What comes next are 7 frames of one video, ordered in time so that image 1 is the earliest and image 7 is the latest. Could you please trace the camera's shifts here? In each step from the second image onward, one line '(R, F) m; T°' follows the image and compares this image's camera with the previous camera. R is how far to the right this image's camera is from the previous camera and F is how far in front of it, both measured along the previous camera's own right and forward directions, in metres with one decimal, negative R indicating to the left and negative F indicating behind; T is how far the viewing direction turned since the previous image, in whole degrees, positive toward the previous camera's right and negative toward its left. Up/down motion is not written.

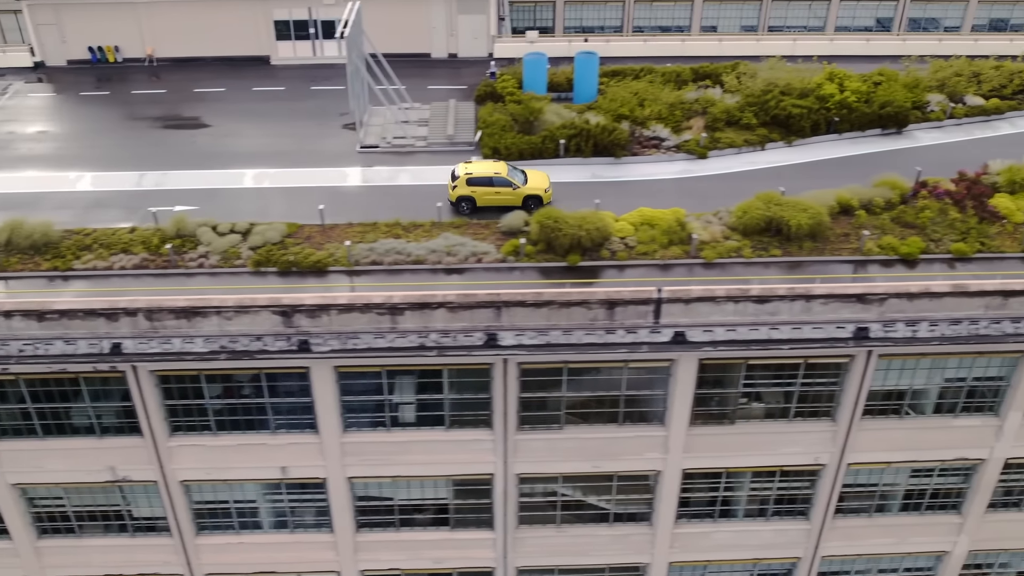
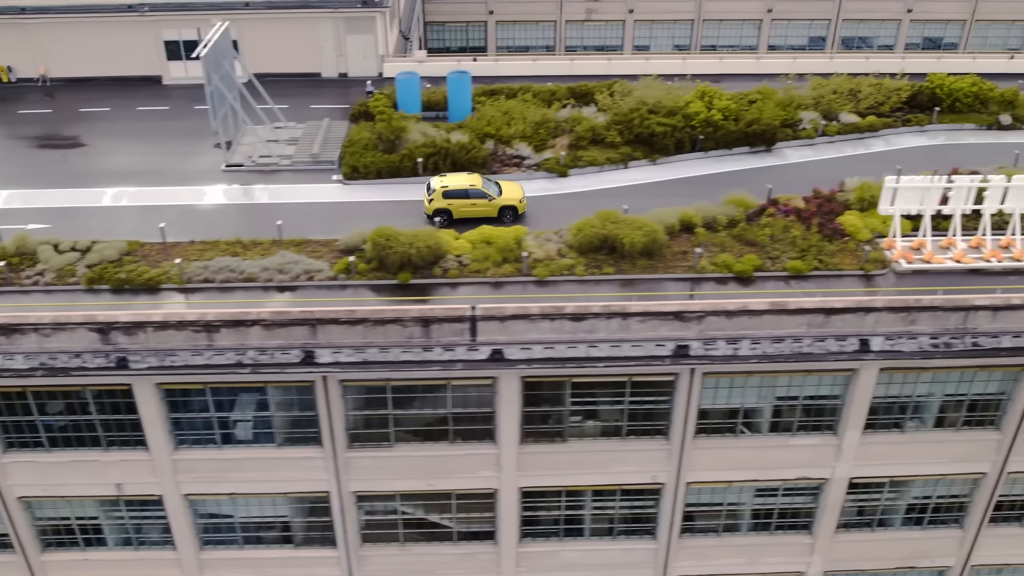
(+5.6, 0.0) m; -1°
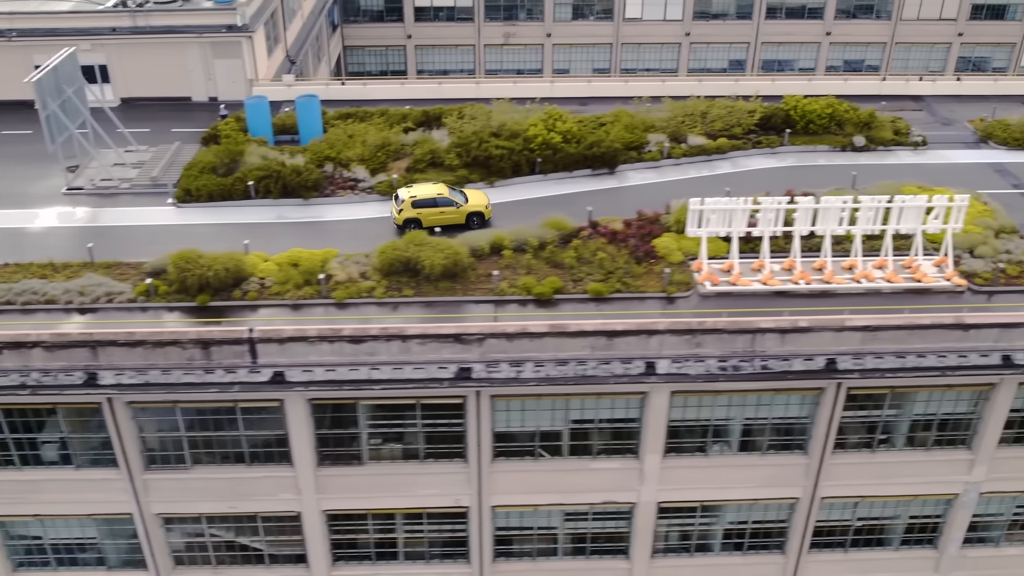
(+6.7, +0.1) m; -1°
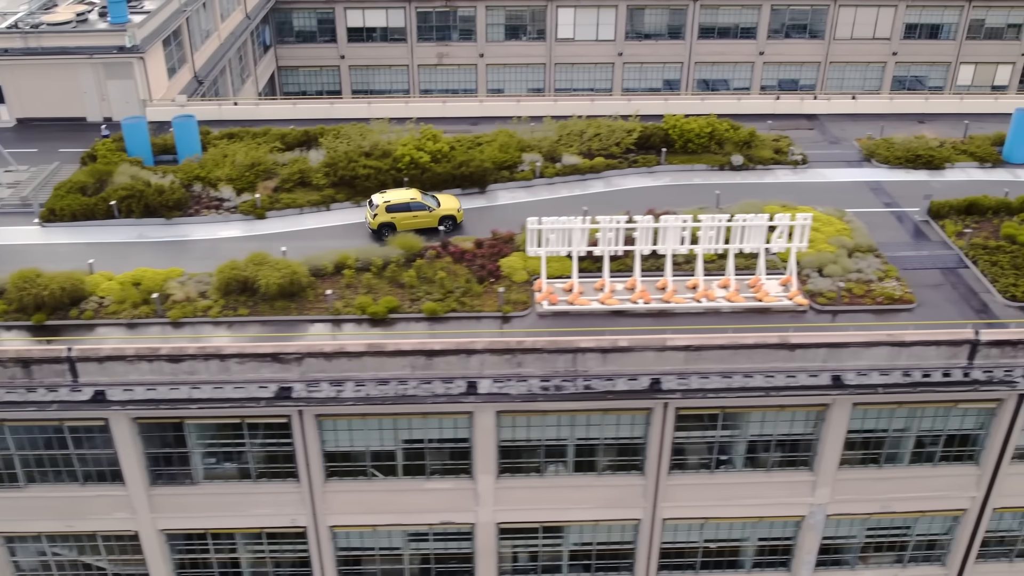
(+5.5, +0.1) m; -1°
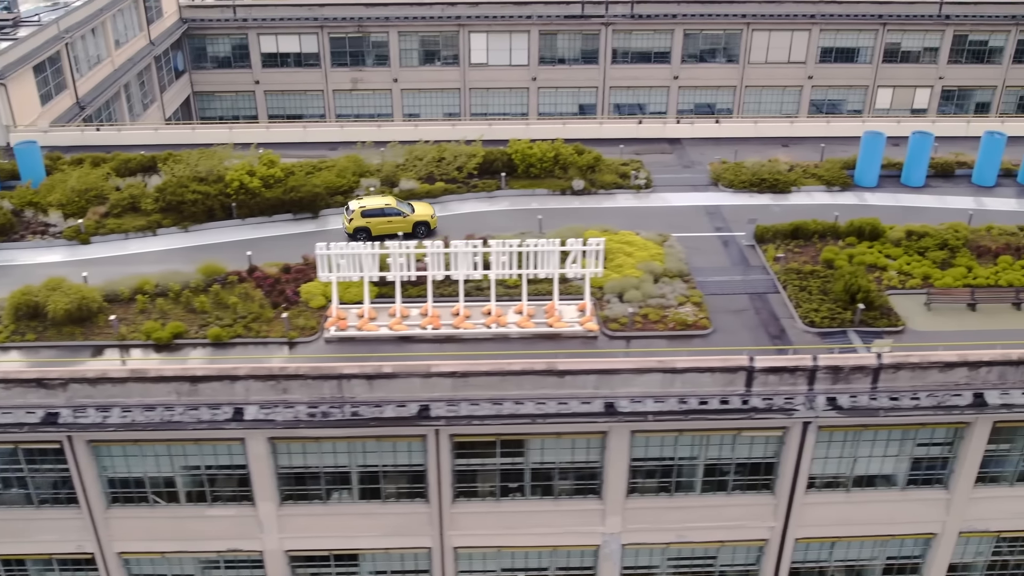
(+7.2, +0.3) m; -1°
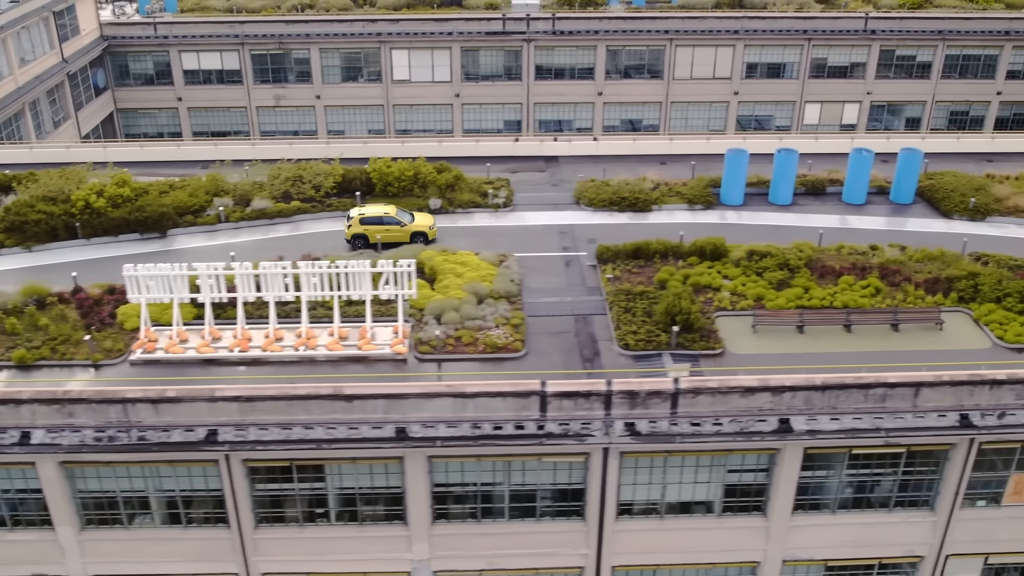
(+6.4, +0.6) m; -1°
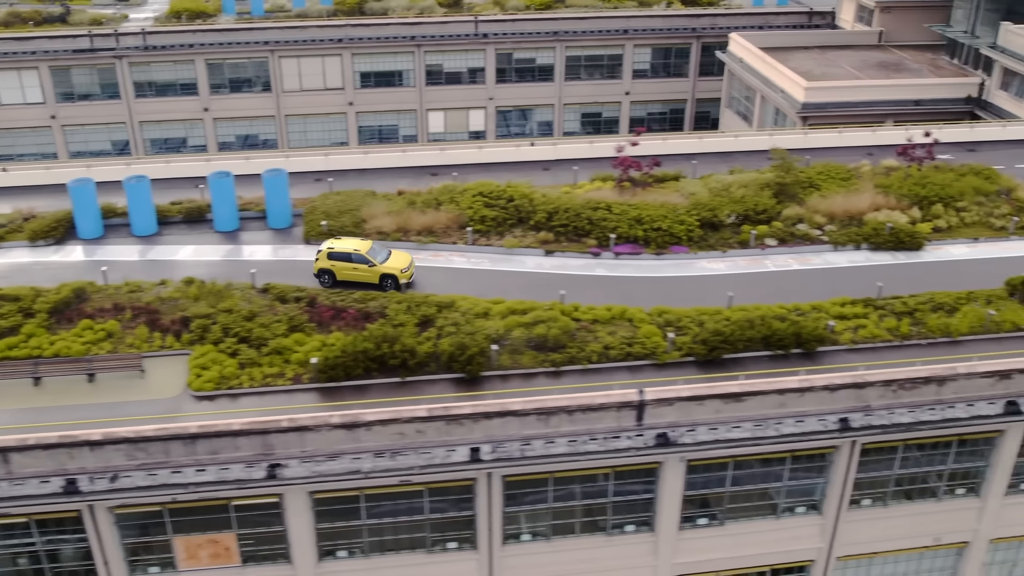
(+24.1, +2.5) m; +1°
